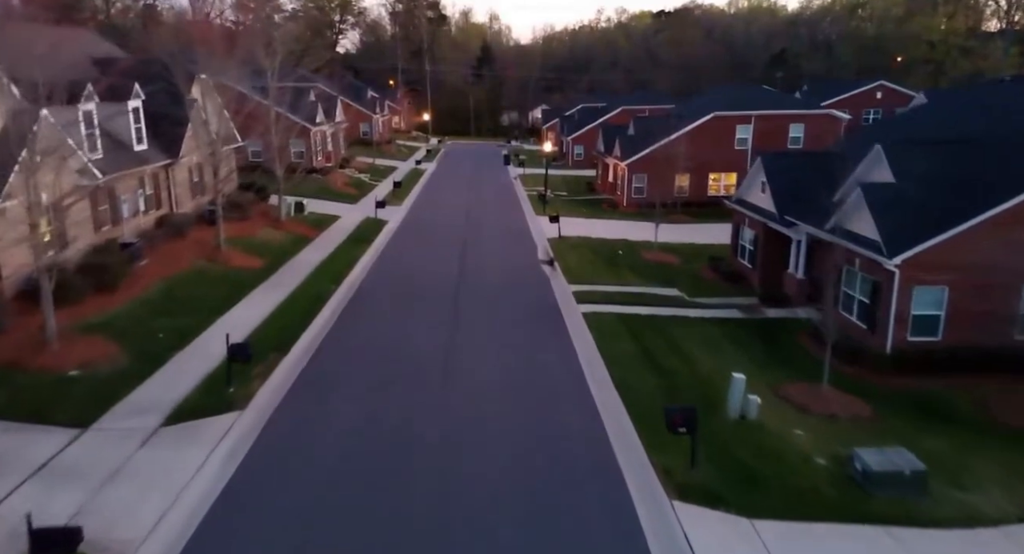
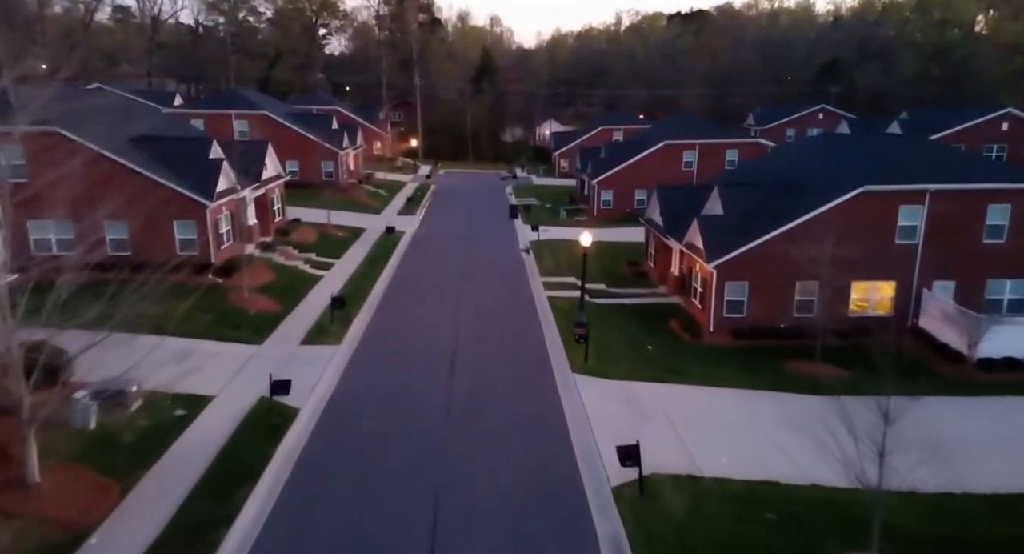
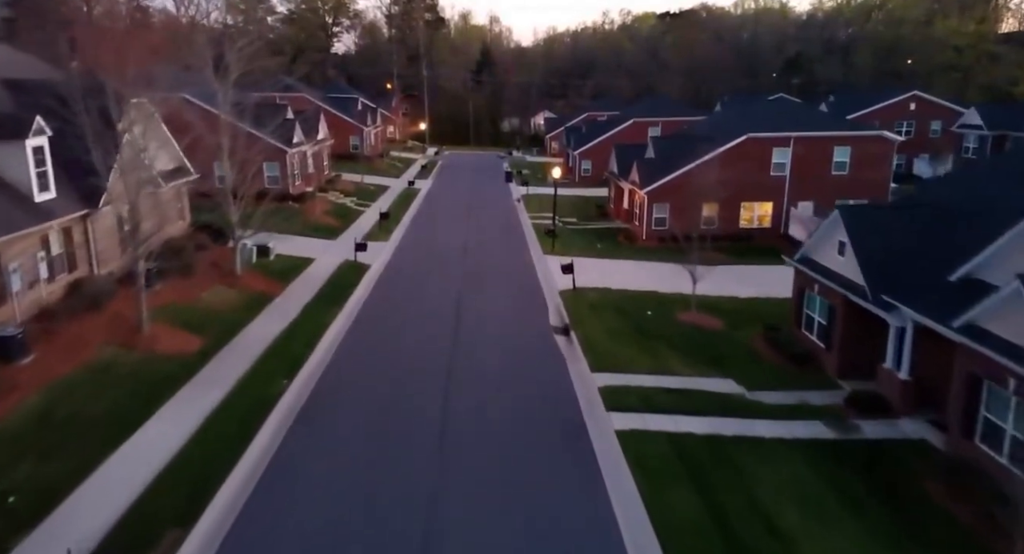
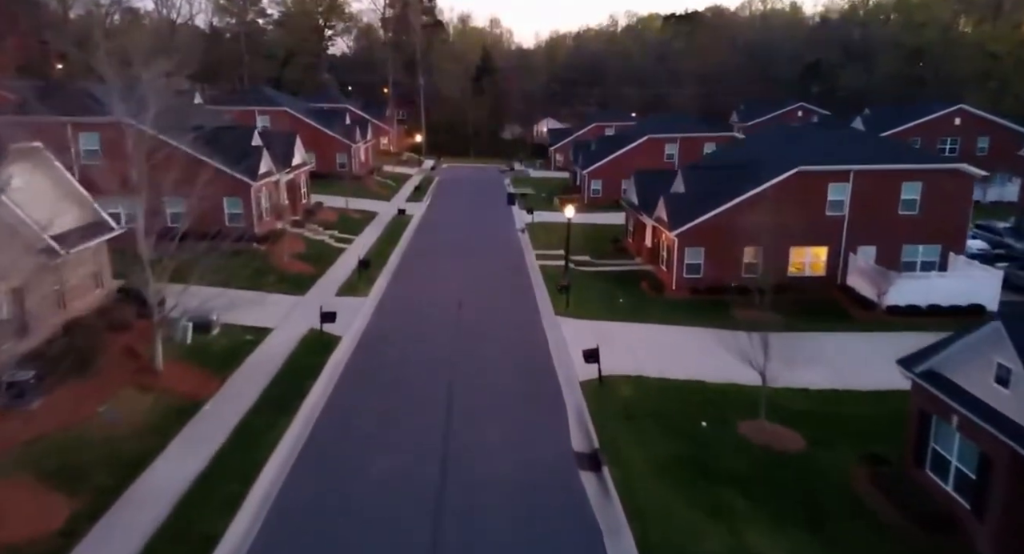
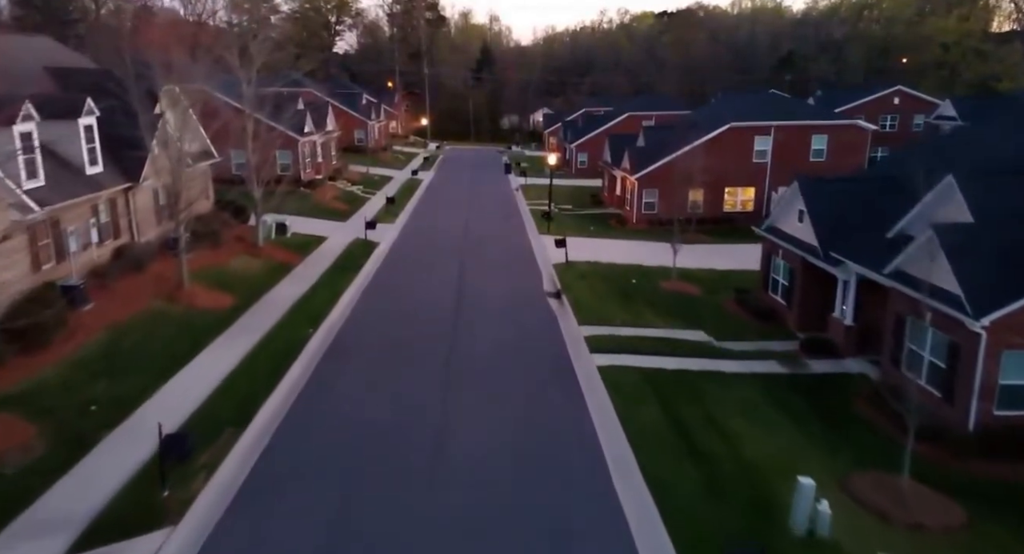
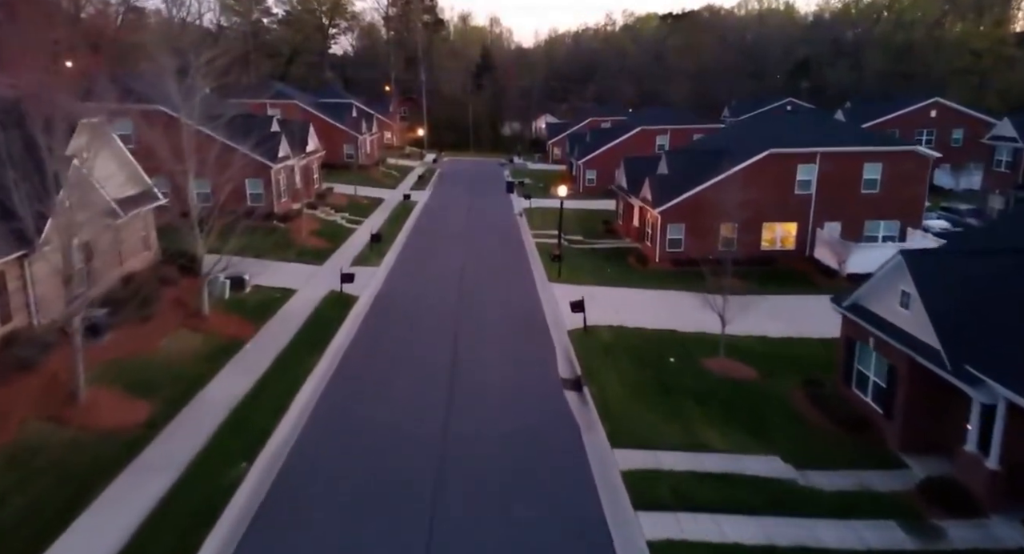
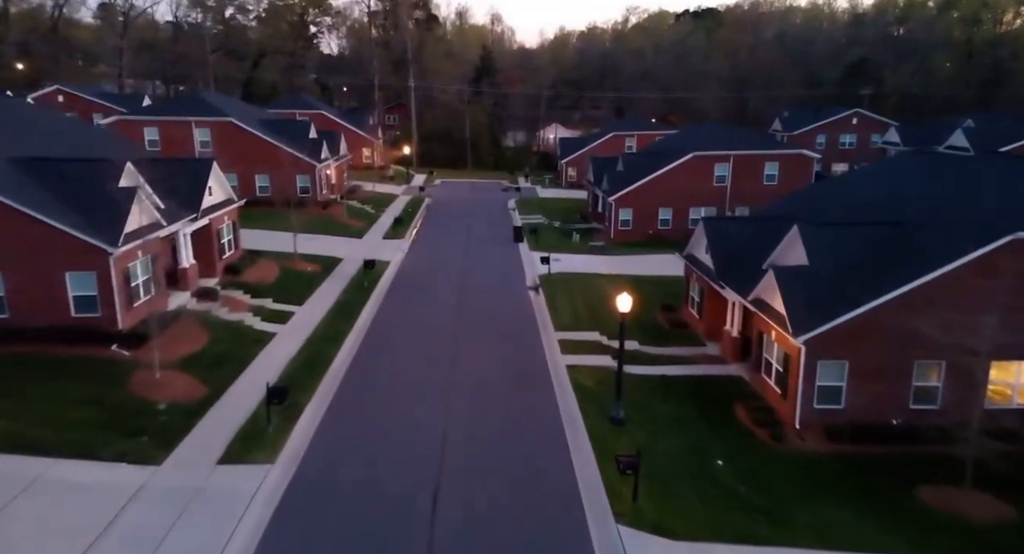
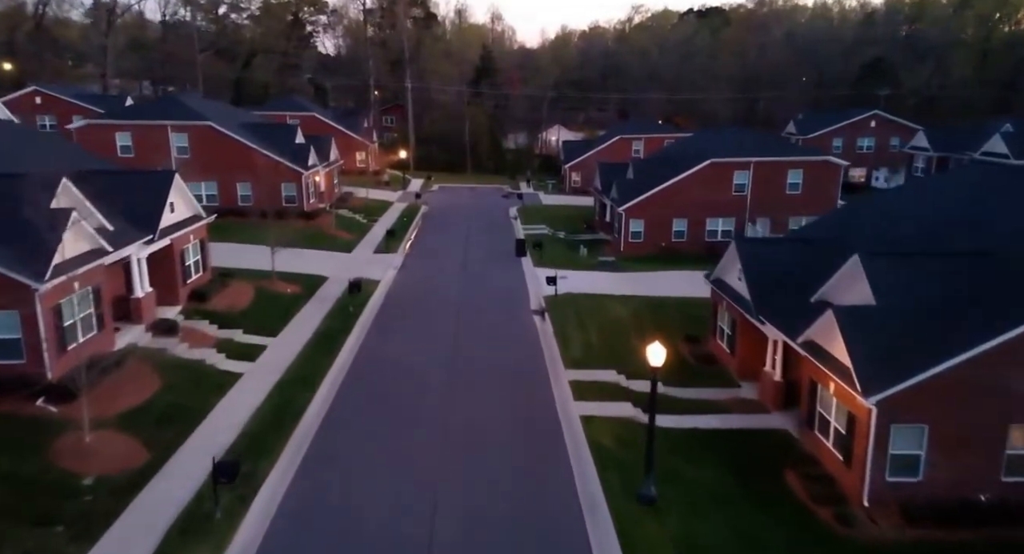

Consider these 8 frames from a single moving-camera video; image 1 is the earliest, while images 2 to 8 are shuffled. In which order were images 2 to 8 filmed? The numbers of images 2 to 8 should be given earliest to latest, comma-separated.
5, 3, 6, 4, 2, 7, 8
